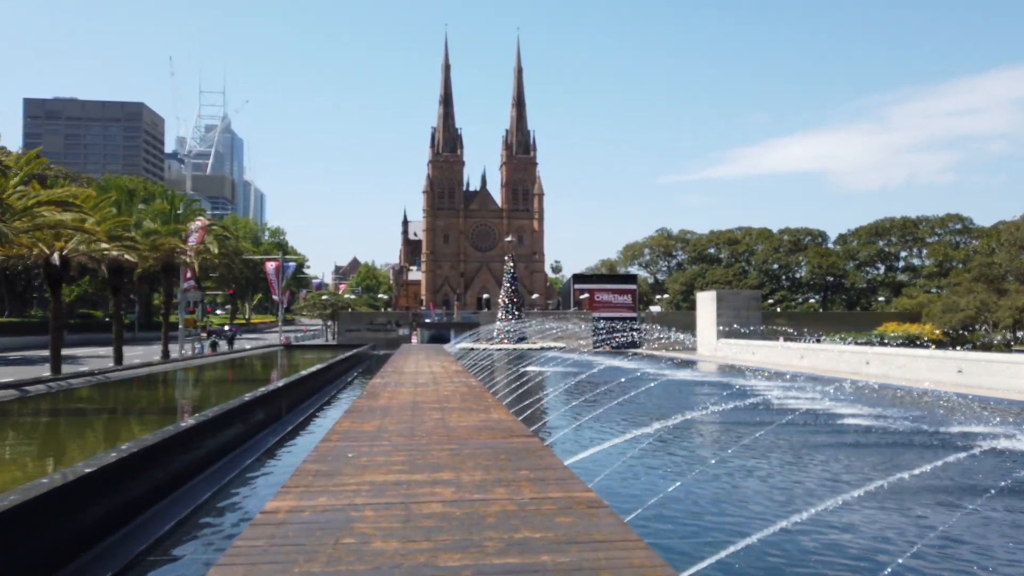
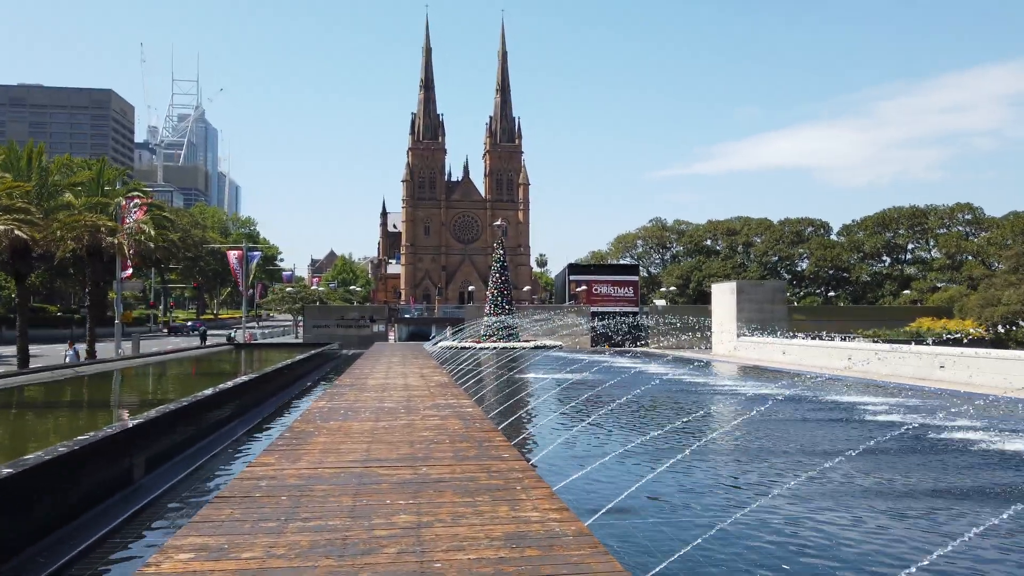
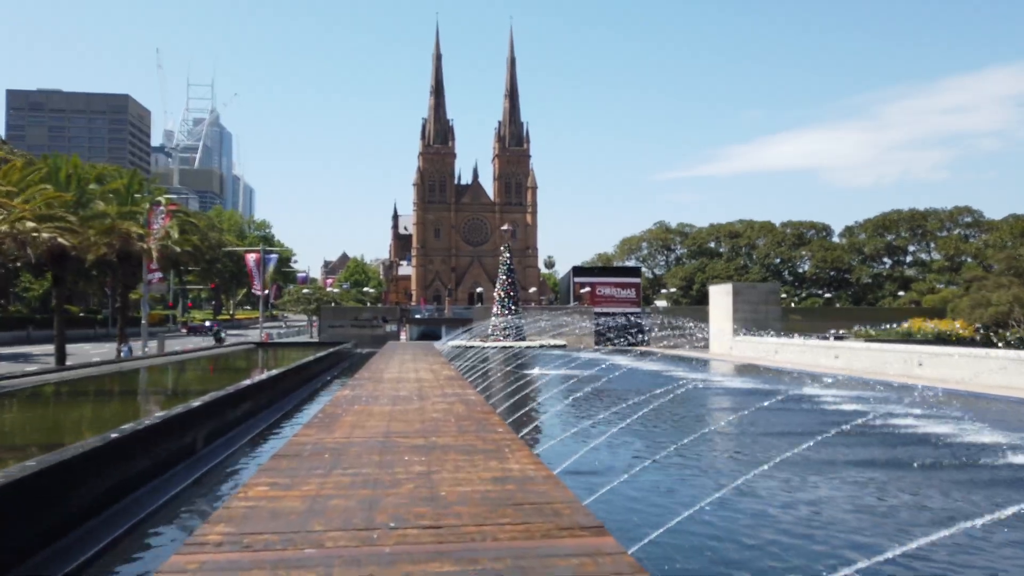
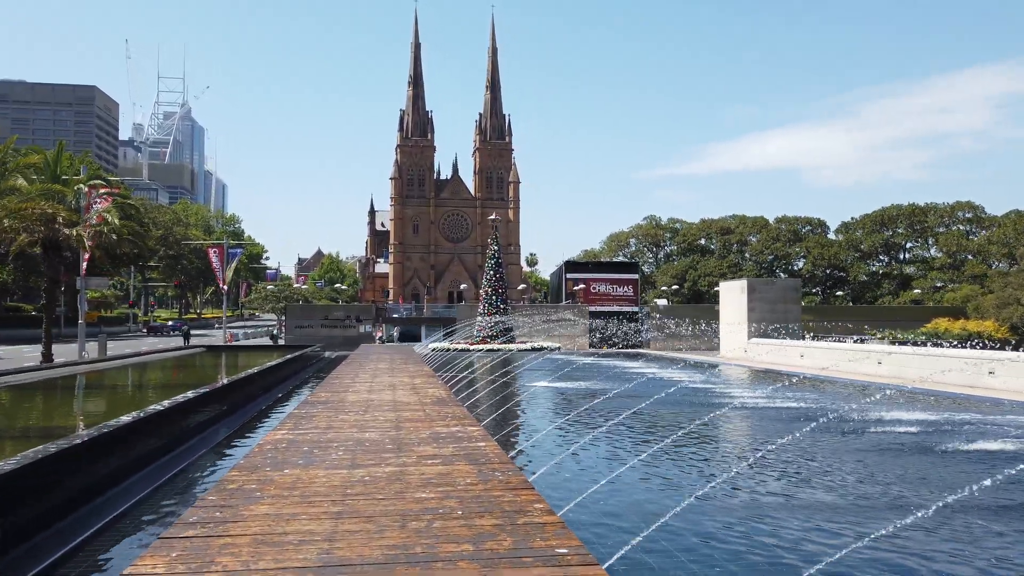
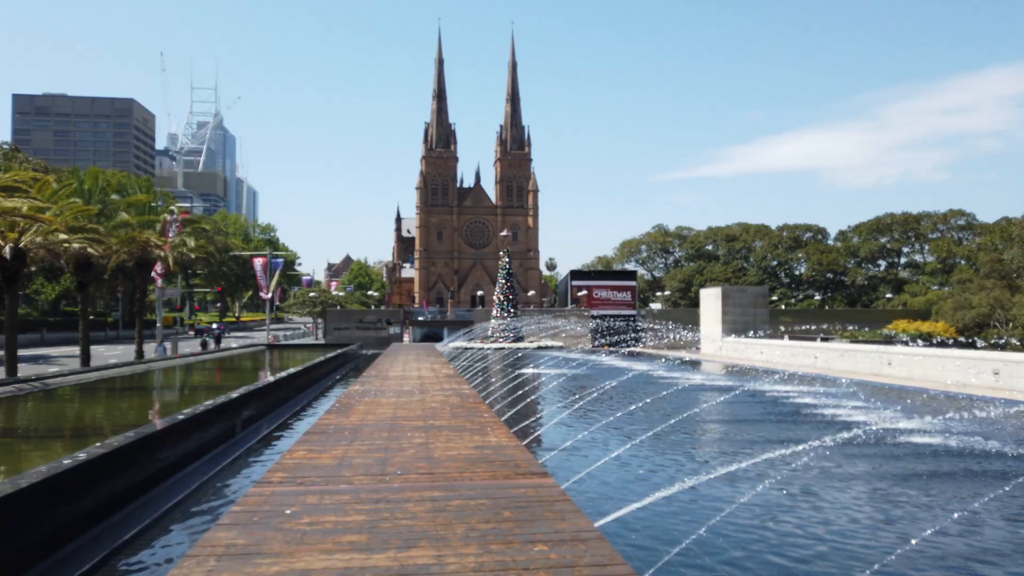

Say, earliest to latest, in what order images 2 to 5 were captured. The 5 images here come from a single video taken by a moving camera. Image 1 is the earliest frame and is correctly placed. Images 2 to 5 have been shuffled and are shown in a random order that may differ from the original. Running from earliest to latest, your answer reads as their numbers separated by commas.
5, 3, 2, 4
